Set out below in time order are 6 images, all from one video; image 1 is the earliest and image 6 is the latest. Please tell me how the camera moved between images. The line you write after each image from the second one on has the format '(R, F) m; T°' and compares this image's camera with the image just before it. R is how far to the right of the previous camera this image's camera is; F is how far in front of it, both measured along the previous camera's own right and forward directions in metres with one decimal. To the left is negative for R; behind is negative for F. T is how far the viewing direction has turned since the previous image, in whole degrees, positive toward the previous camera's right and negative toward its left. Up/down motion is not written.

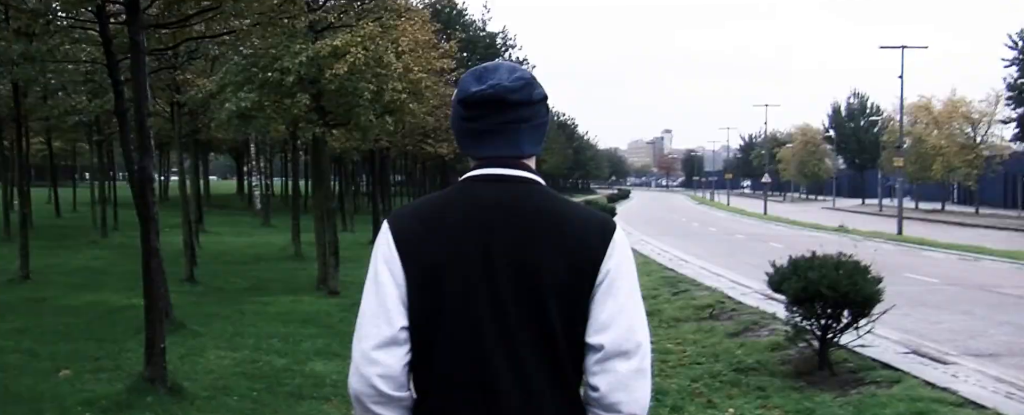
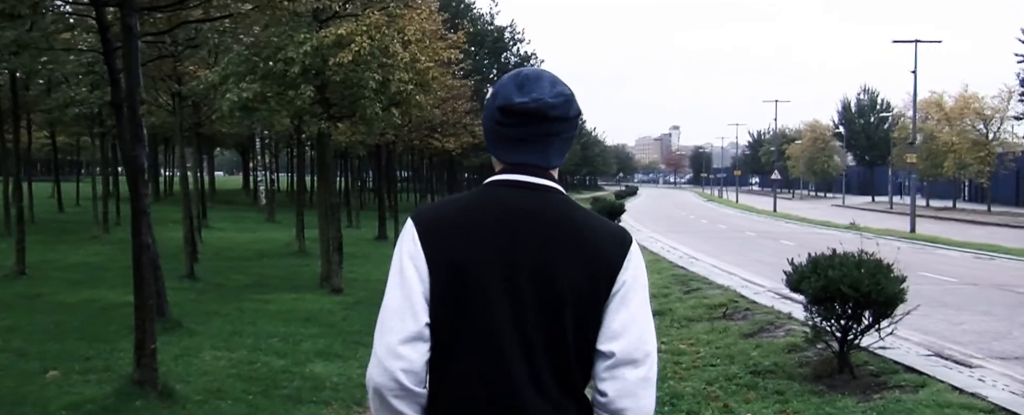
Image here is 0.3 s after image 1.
(0.0, +0.4) m; 0°
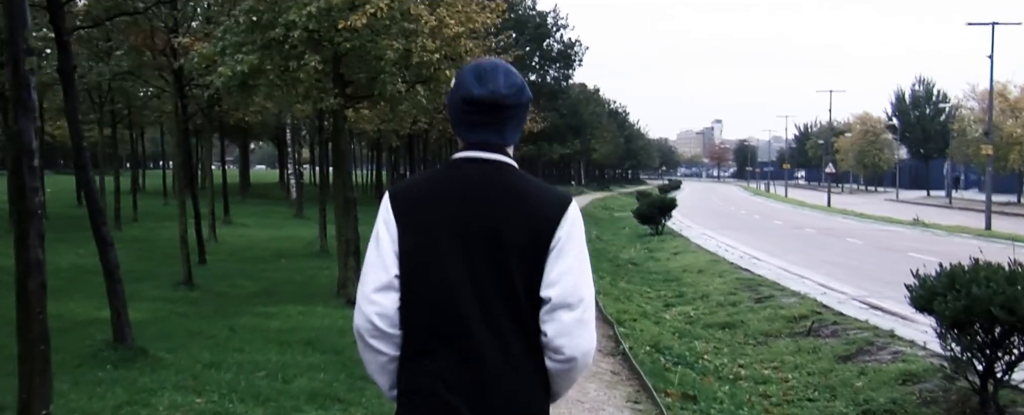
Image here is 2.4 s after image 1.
(-0.1, +2.2) m; -2°
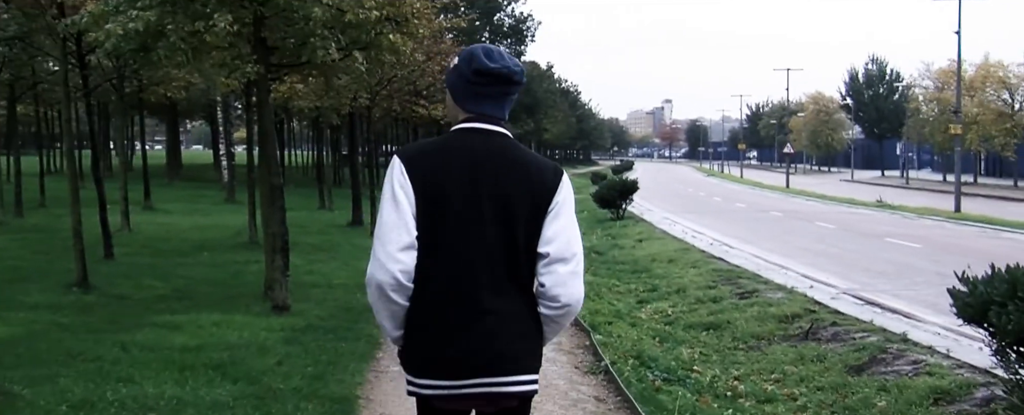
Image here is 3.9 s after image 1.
(-0.1, +1.7) m; +3°
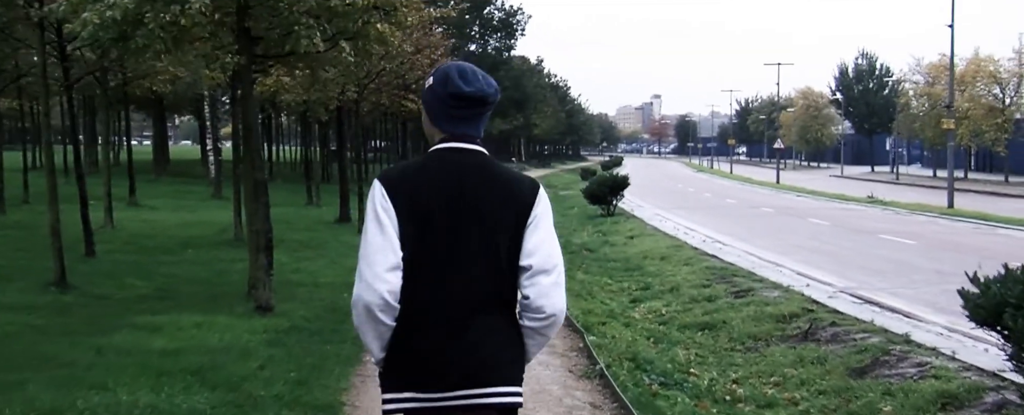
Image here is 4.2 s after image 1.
(0.0, +0.3) m; +1°
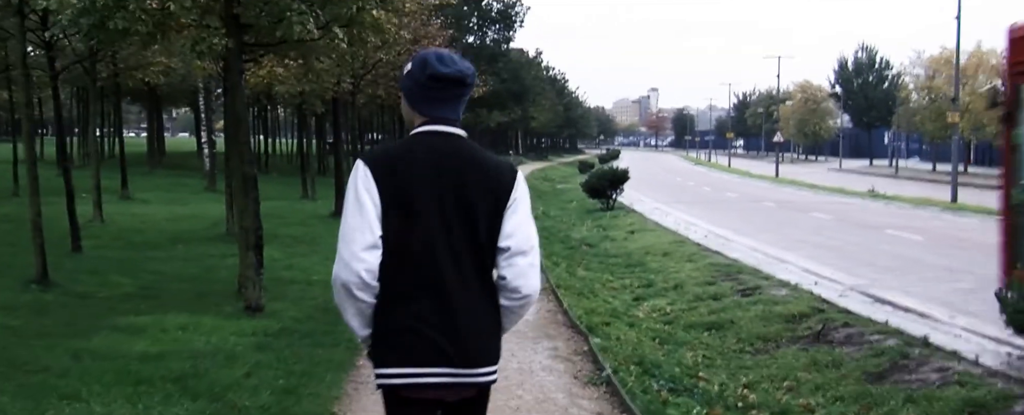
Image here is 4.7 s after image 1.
(0.0, +0.5) m; 0°
